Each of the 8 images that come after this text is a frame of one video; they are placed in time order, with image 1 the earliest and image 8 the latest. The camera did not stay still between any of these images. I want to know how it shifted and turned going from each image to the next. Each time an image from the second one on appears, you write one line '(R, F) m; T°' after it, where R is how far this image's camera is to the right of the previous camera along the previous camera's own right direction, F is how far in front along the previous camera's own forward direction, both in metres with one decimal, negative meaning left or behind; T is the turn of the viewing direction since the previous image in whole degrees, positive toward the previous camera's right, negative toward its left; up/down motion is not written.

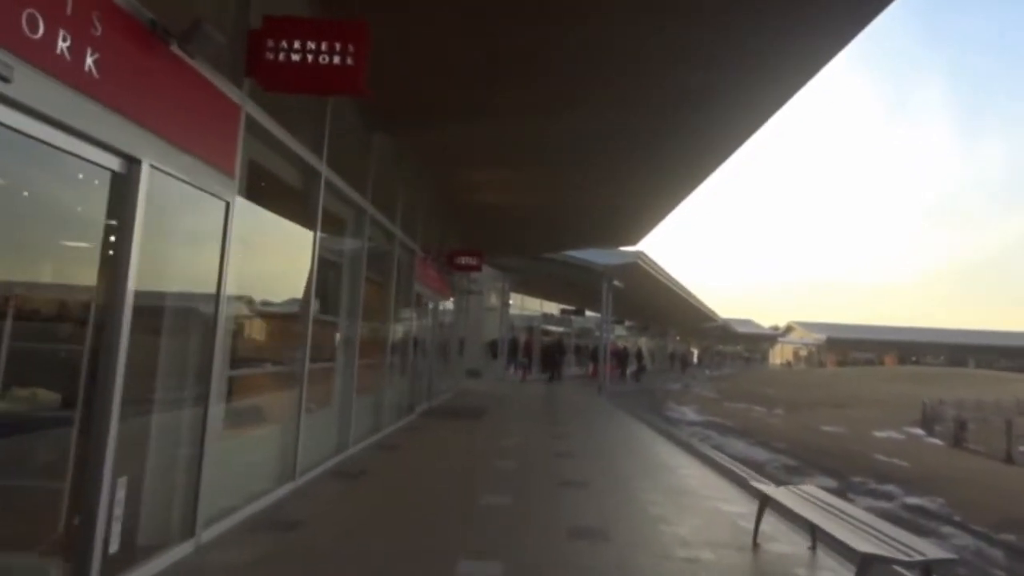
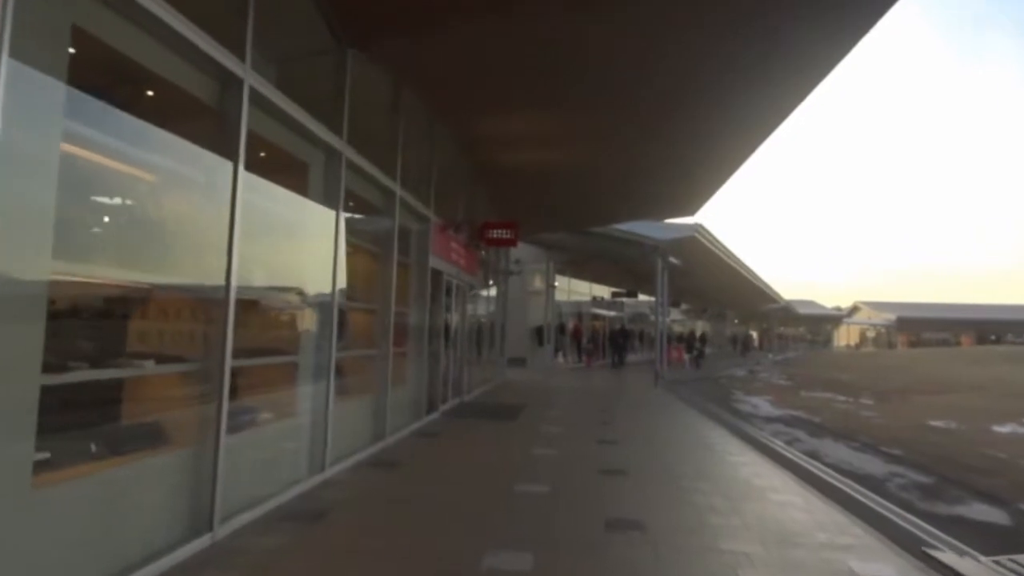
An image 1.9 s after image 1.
(+0.3, +2.5) m; -4°
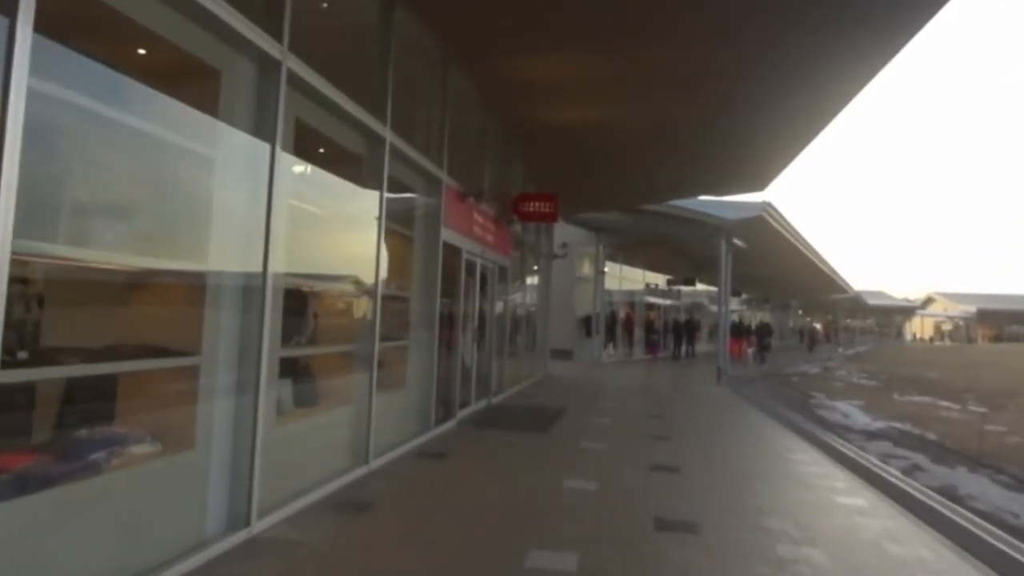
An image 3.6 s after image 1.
(+0.3, +2.4) m; -5°
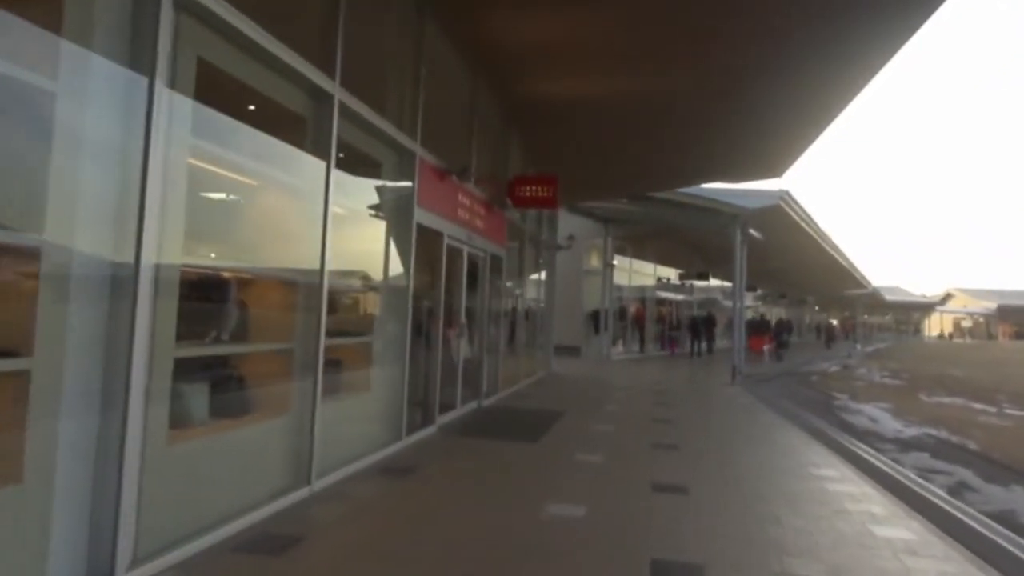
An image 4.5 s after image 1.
(+0.4, +1.2) m; -1°
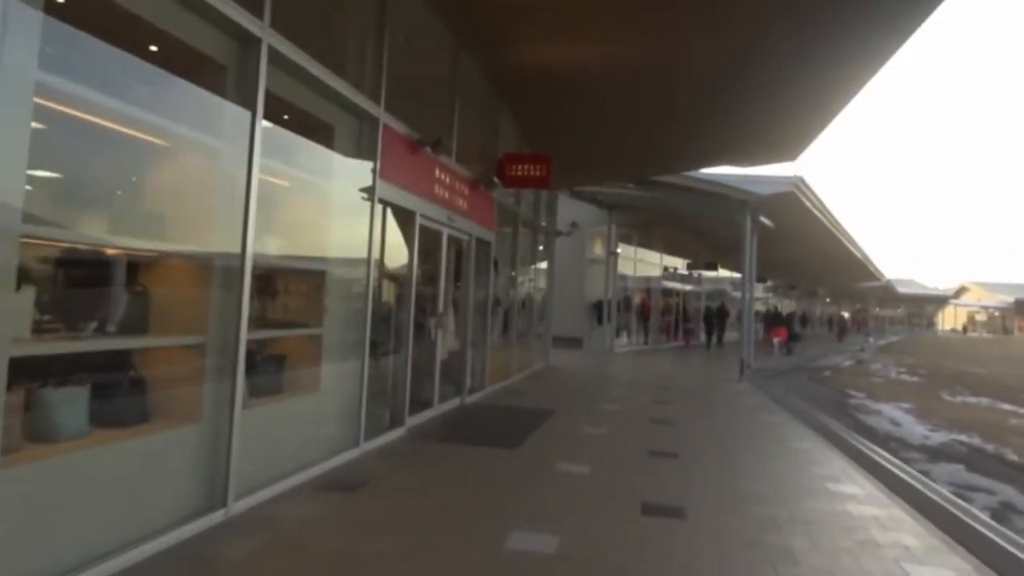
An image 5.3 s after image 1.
(+0.4, +1.0) m; -1°
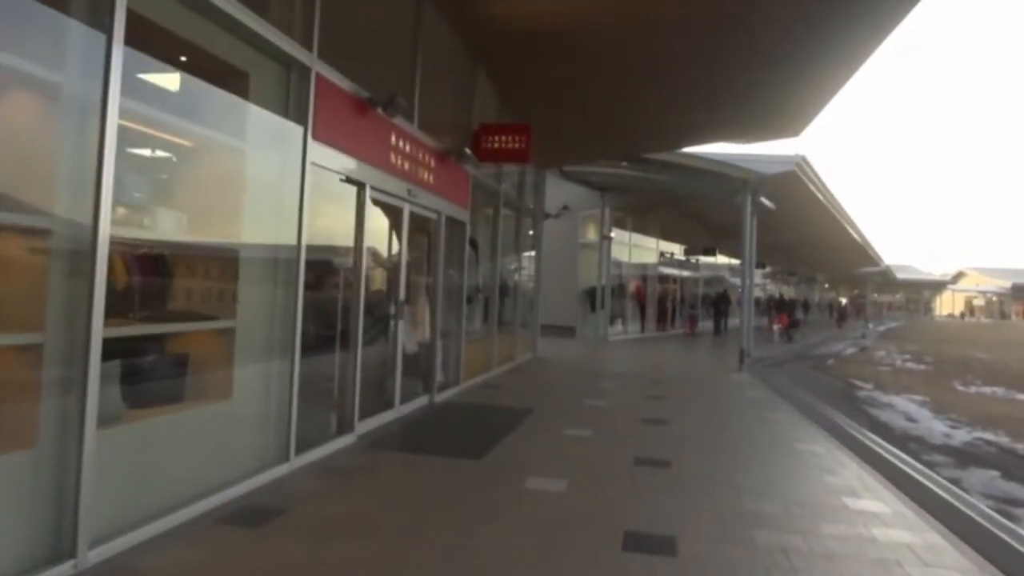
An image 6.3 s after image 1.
(+0.3, +1.1) m; 0°
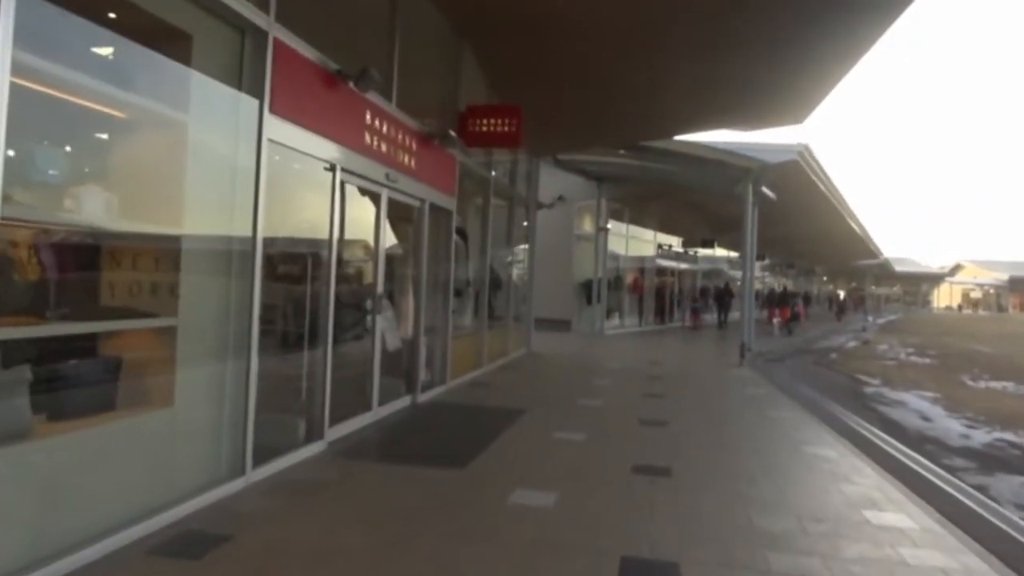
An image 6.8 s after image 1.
(+0.1, +0.6) m; 0°
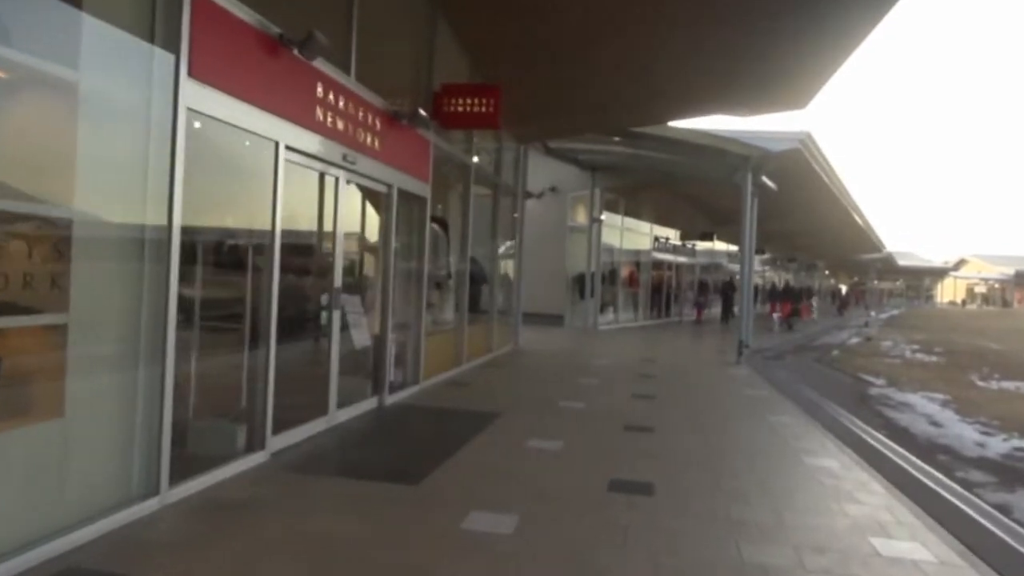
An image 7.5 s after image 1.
(+0.3, +0.7) m; 0°
